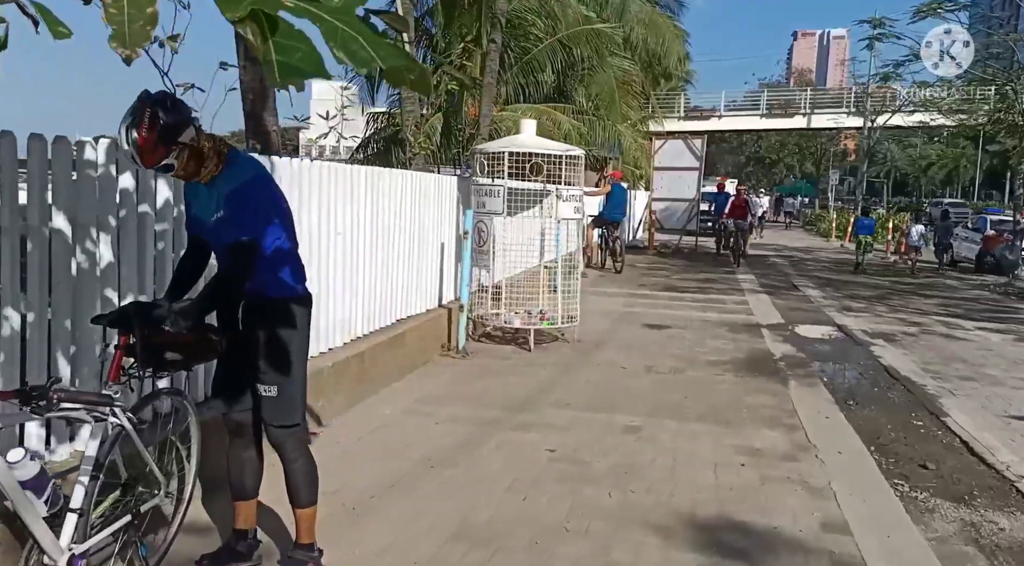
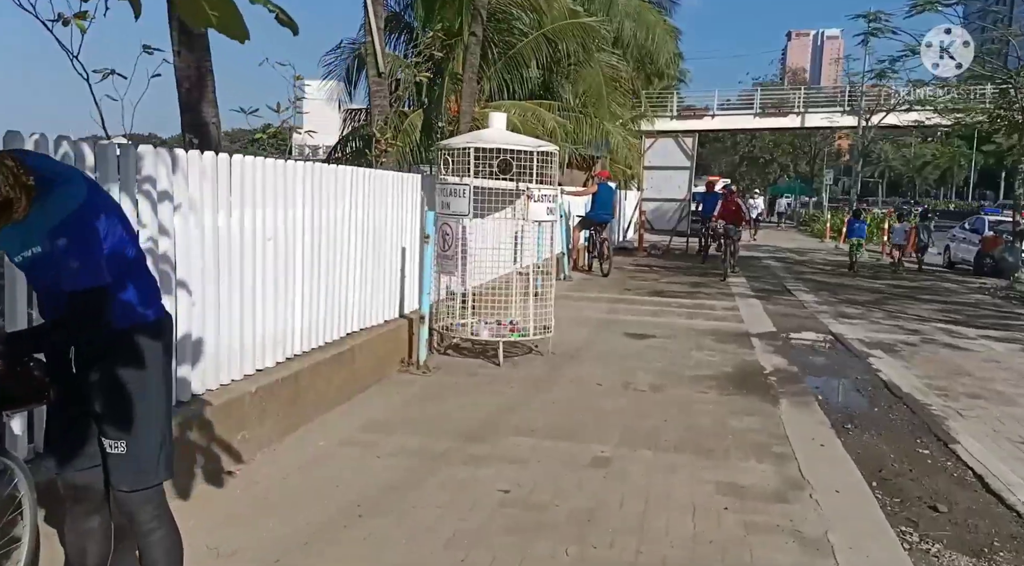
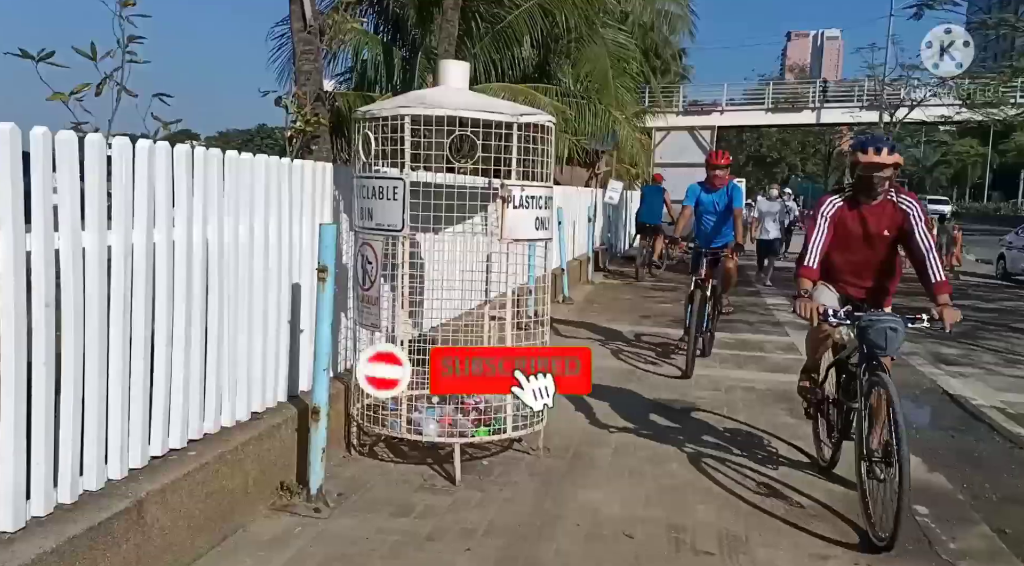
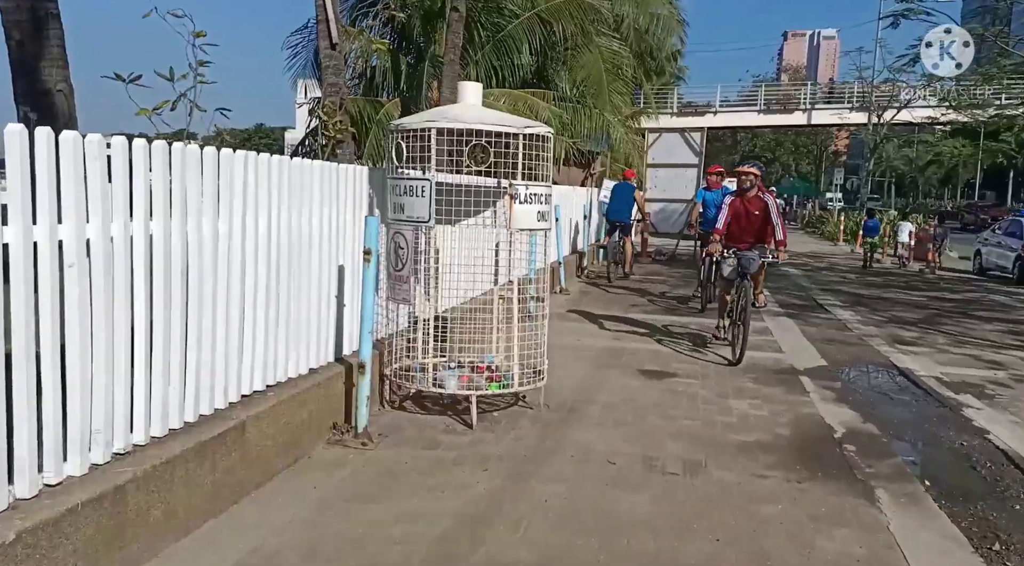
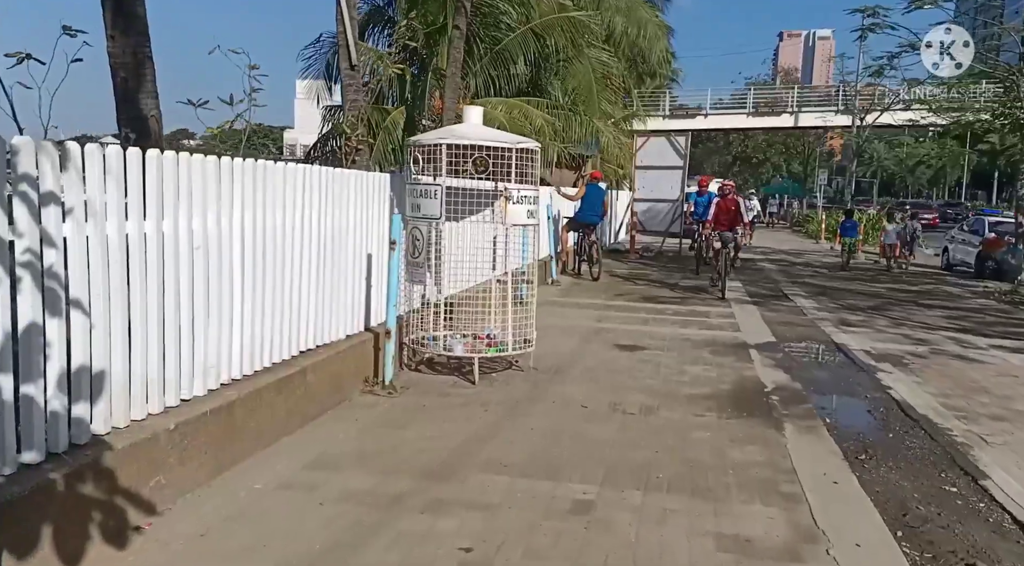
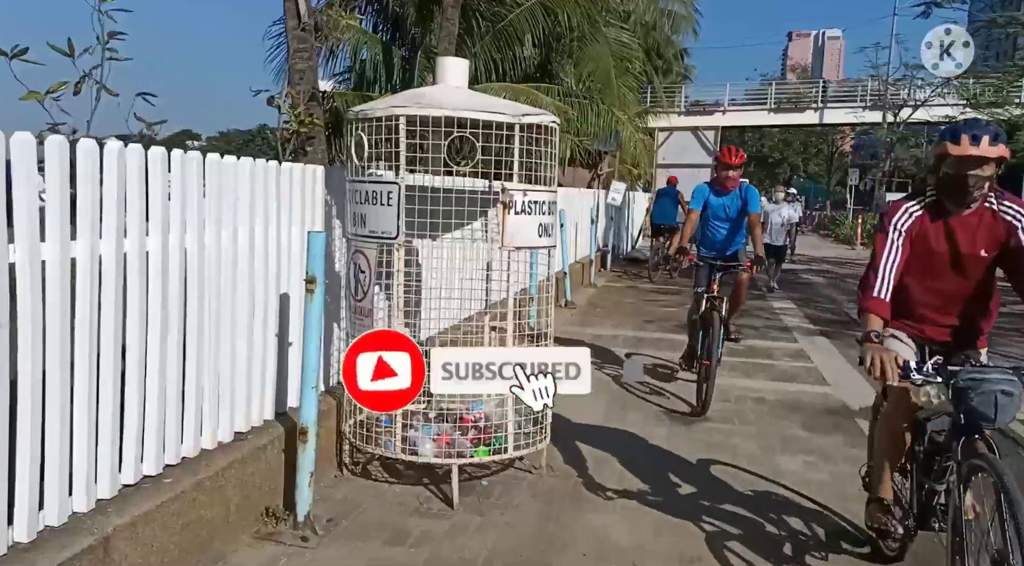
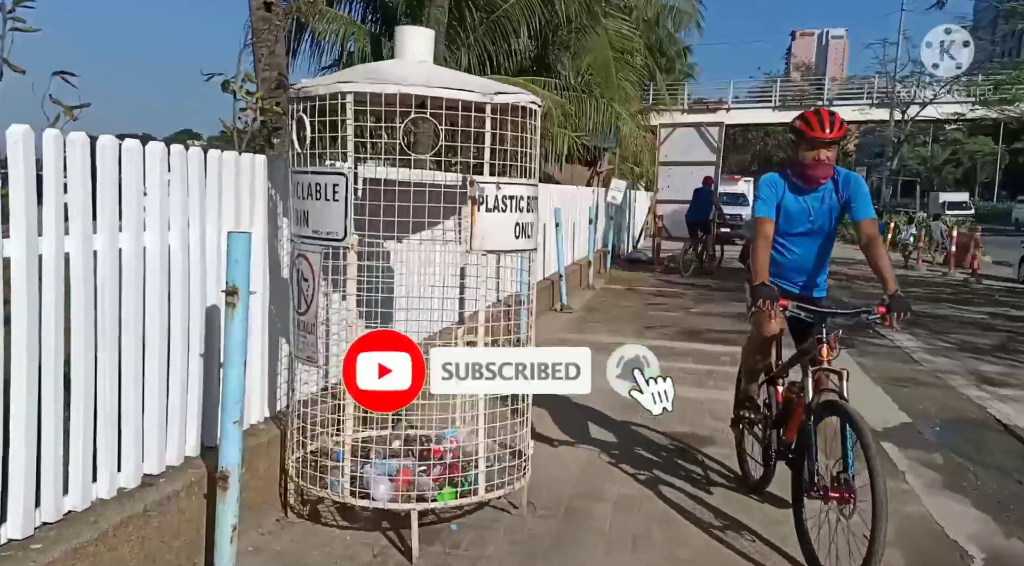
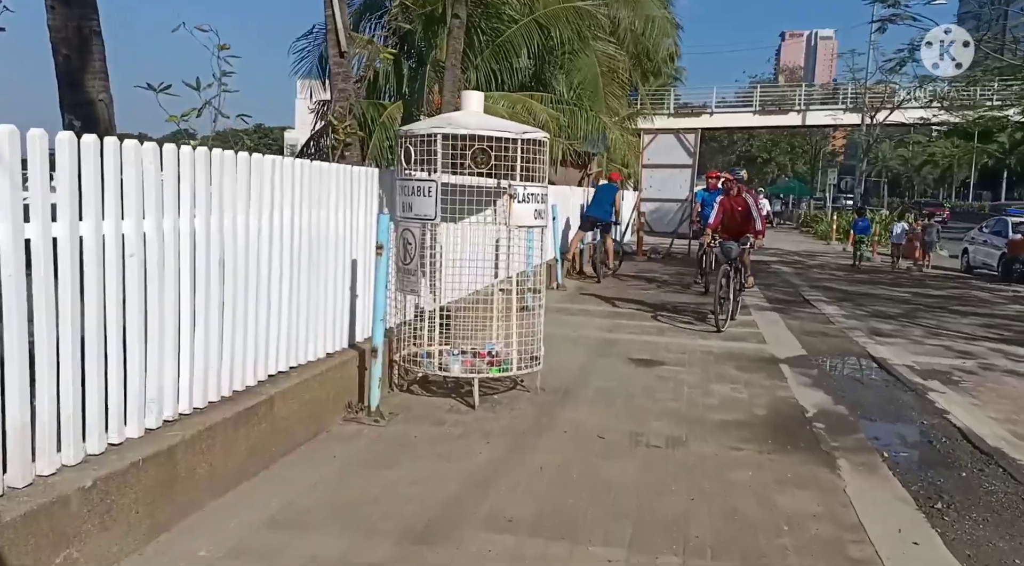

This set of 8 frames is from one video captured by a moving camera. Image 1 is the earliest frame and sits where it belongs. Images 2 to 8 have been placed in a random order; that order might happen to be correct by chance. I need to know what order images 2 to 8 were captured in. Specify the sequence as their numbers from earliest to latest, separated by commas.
2, 5, 8, 4, 3, 6, 7
